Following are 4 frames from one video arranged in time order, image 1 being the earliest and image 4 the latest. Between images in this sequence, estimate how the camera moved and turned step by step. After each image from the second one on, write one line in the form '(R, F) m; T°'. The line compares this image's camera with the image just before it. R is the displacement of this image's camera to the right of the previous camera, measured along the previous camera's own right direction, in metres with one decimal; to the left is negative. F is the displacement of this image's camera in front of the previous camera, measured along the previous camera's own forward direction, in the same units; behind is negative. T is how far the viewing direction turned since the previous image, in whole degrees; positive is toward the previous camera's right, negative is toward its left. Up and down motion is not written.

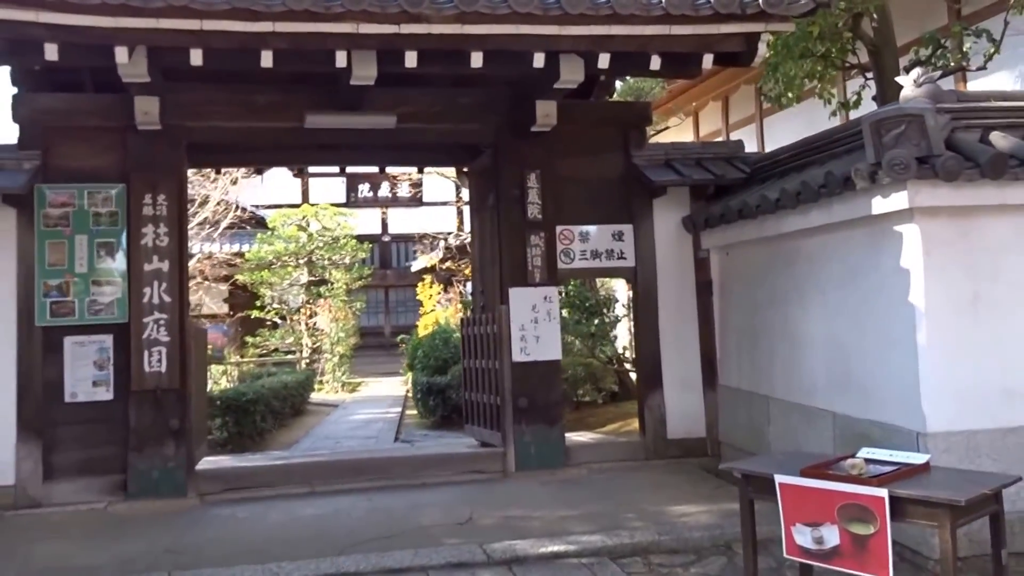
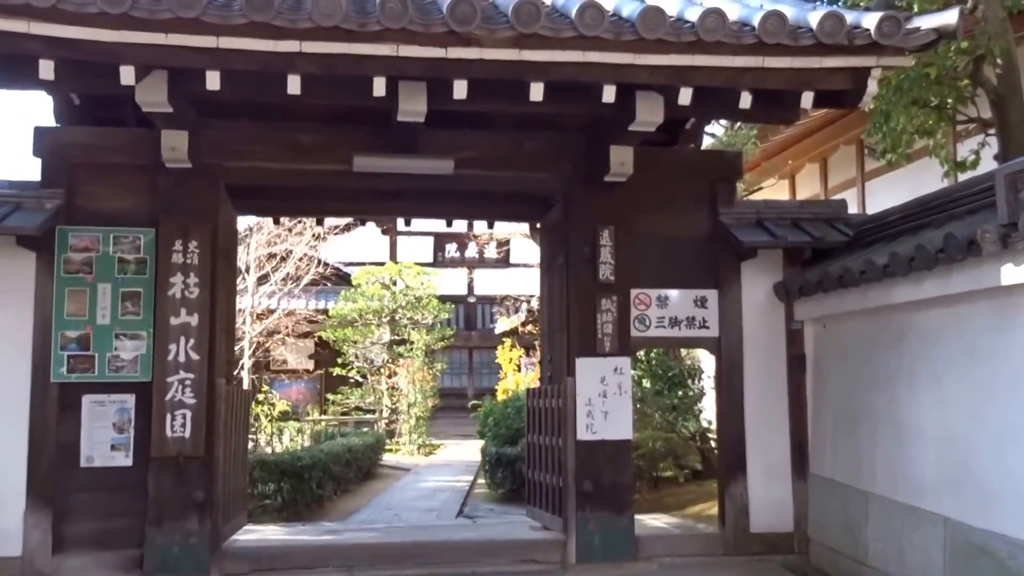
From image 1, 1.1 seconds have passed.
(+0.1, +0.7) m; -4°
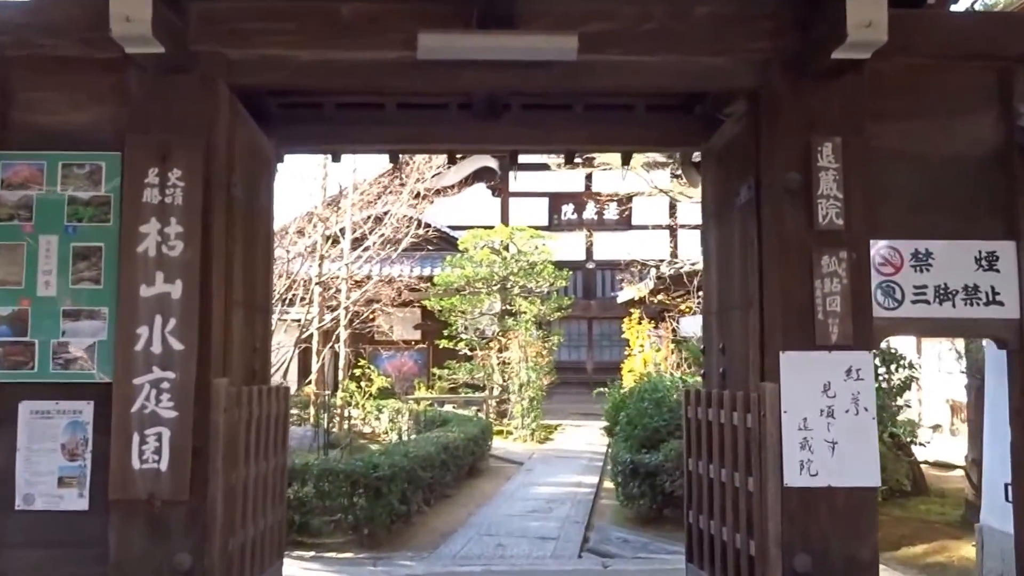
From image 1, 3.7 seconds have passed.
(-0.1, +2.1) m; -6°
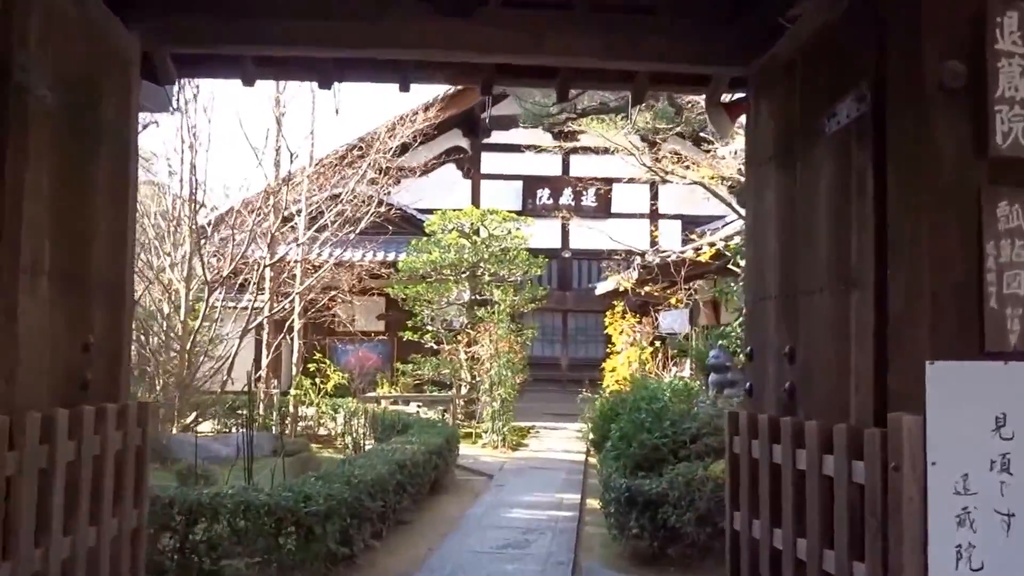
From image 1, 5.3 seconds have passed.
(0.0, +1.4) m; +1°
